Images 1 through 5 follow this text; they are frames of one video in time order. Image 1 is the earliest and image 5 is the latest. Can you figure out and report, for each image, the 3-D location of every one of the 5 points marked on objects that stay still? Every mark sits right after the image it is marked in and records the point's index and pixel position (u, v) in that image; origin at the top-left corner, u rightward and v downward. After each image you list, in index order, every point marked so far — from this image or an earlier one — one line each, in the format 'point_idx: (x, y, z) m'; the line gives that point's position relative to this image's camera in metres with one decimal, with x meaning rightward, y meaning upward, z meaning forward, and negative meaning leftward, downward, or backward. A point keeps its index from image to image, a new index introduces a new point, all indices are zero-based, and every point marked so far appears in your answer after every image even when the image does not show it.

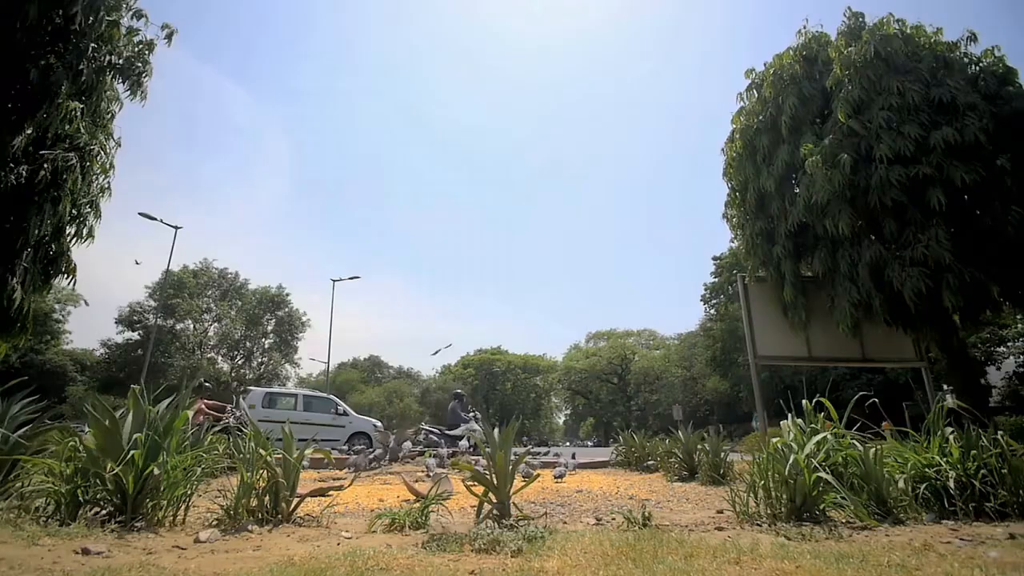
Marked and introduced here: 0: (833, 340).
0: (+5.4, -0.9, +9.9) m
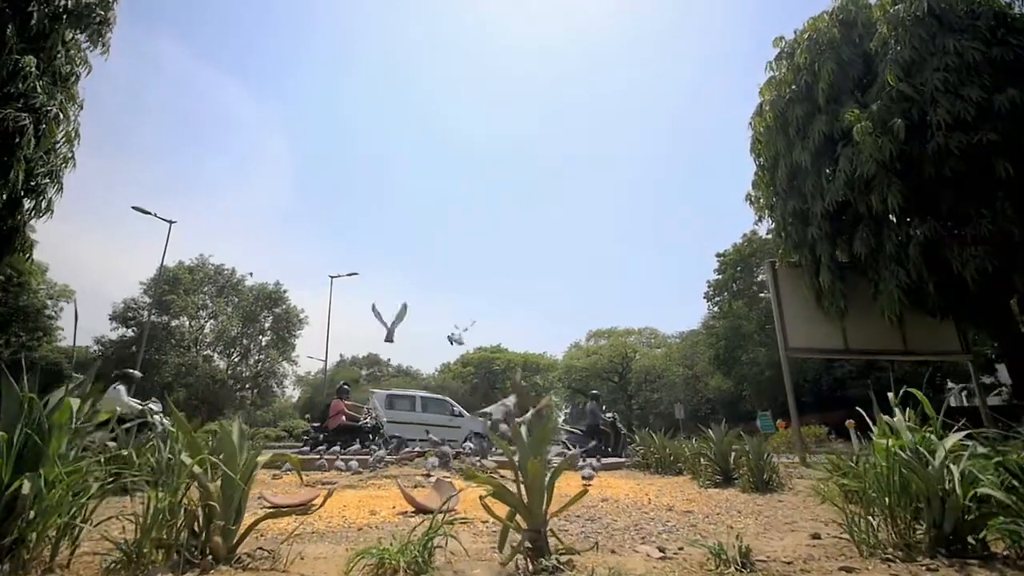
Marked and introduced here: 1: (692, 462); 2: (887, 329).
0: (+5.6, -0.6, +9.1) m
1: (+2.3, -2.2, +7.6) m
2: (+5.7, -0.6, +9.1) m
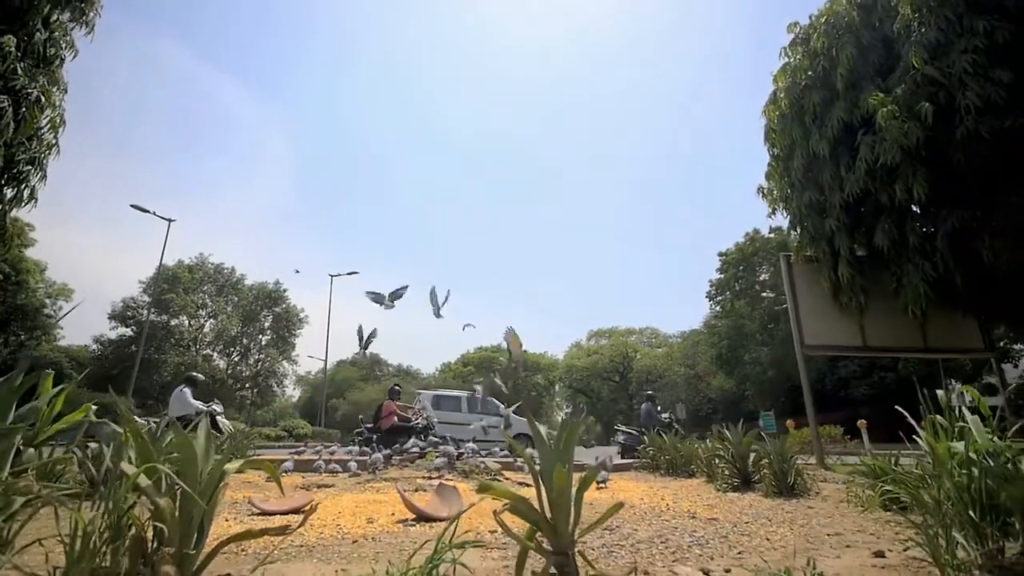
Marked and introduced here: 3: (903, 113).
0: (+5.6, -0.6, +8.7) m
1: (+2.4, -2.2, +7.2) m
2: (+5.8, -0.6, +8.7) m
3: (+4.7, +2.1, +7.1) m
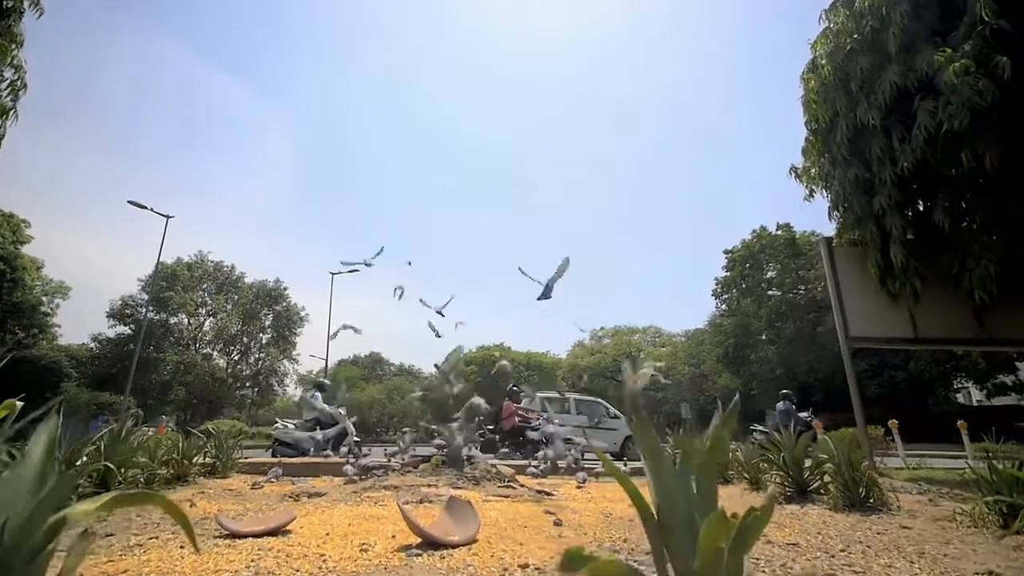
0: (+5.8, -0.4, +7.9) m
1: (+2.5, -2.0, +6.4) m
2: (+6.0, -0.4, +7.9) m
3: (+4.8, +2.3, +6.2) m
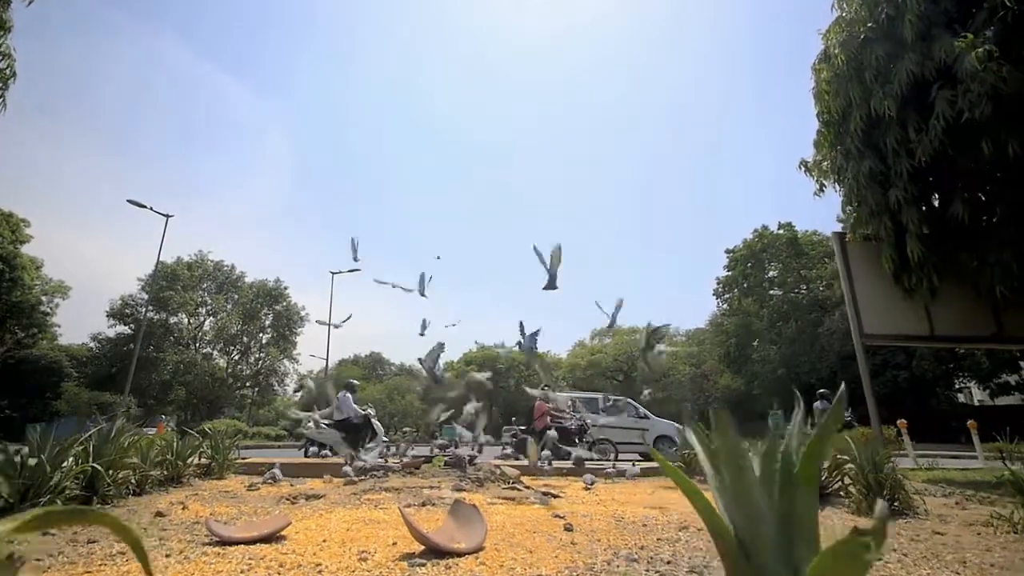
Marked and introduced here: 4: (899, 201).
0: (+5.9, -0.3, +7.6) m
1: (+2.6, -1.9, +6.1) m
2: (+6.0, -0.3, +7.6) m
3: (+4.9, +2.3, +6.0) m
4: (+4.8, +1.1, +7.3) m
